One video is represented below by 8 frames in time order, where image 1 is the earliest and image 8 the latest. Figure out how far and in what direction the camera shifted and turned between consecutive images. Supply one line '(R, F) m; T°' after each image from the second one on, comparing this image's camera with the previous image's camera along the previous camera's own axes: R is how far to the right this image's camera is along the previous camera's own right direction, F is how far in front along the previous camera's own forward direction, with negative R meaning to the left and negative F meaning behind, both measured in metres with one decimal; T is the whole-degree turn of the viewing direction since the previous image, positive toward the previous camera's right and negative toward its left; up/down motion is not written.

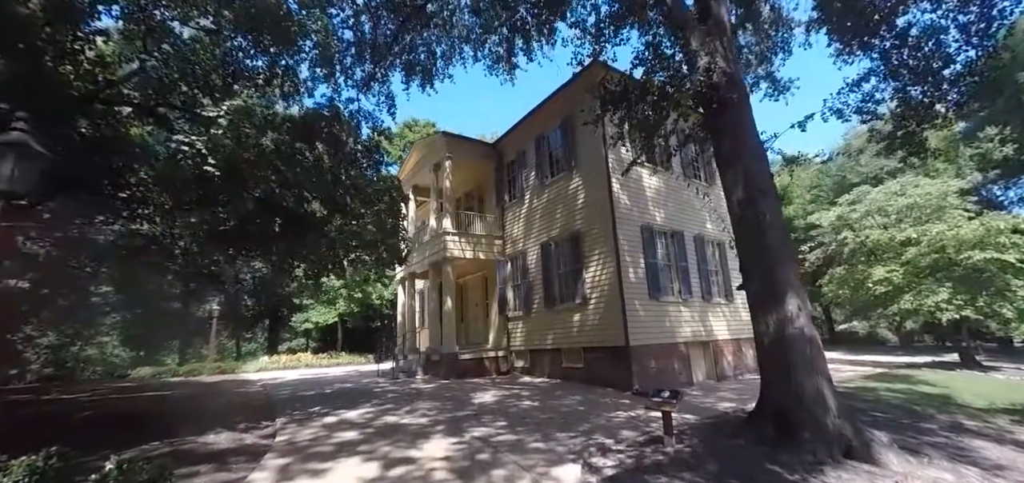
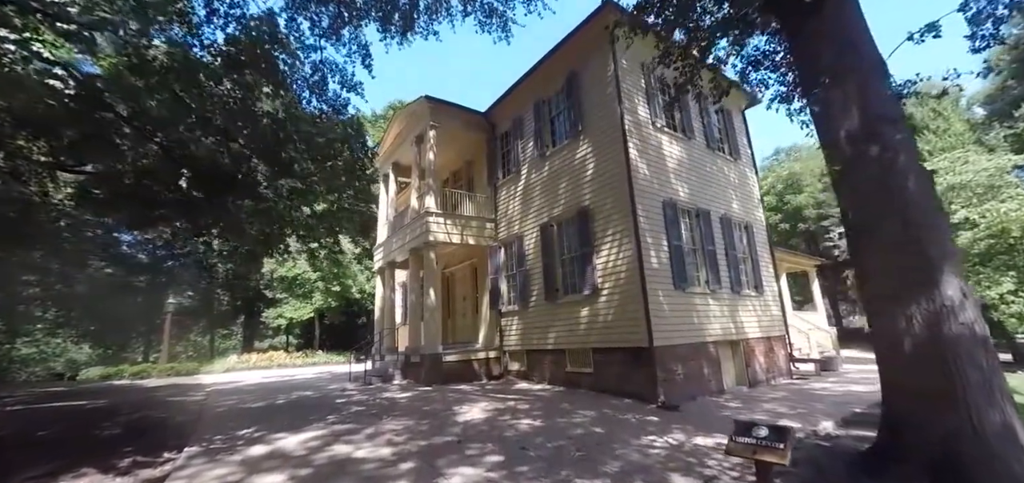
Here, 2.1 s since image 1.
(-0.1, +2.1) m; +1°
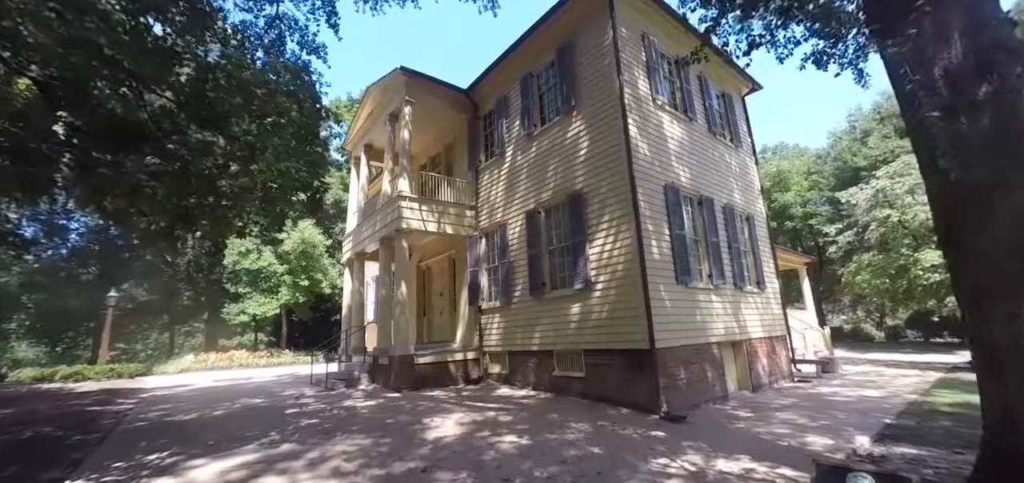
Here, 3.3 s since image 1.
(0.0, +1.2) m; +2°
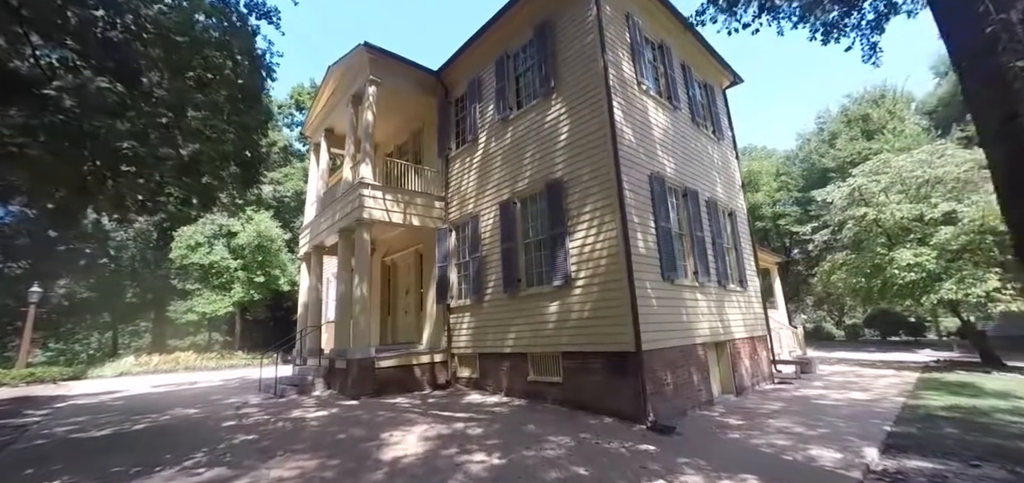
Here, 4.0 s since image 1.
(0.0, +0.8) m; +4°
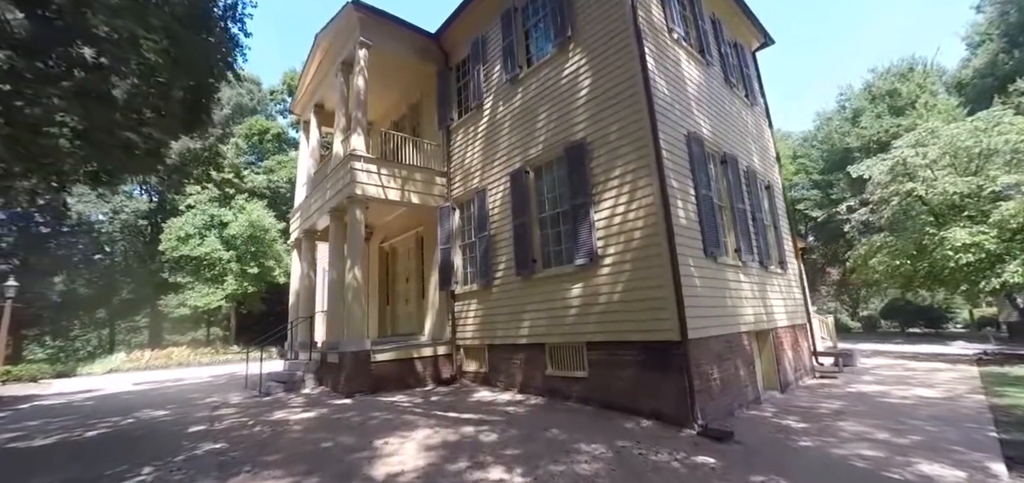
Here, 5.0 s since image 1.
(-0.2, +1.1) m; 0°
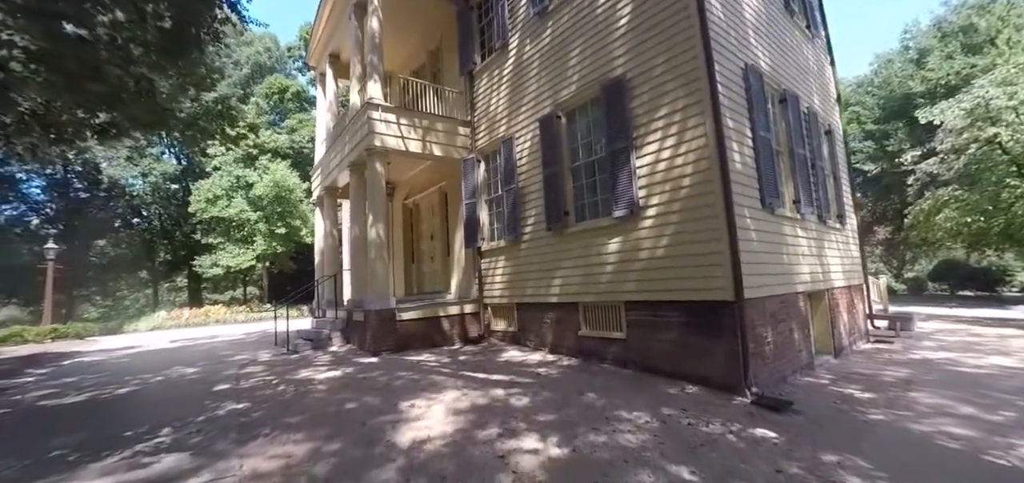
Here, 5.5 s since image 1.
(-0.1, +0.5) m; -3°
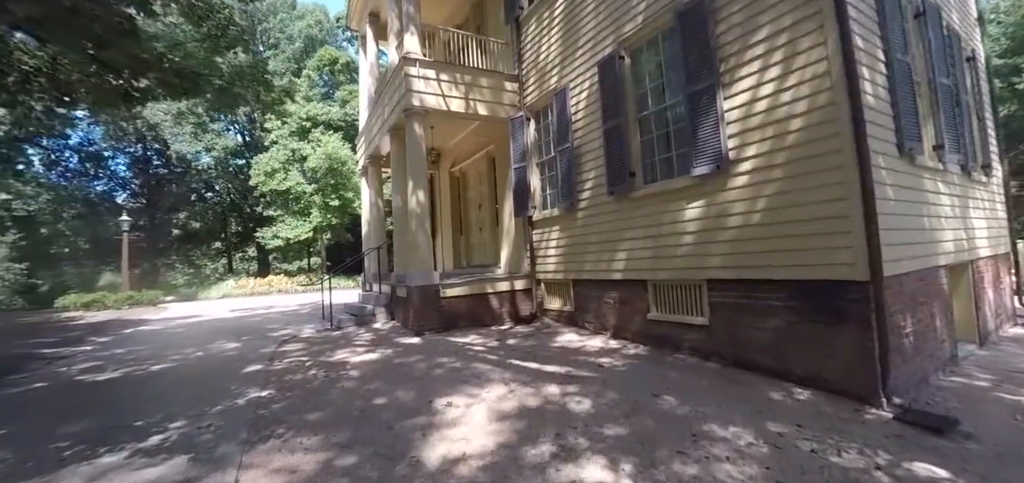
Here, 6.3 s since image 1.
(0.0, +0.9) m; -7°
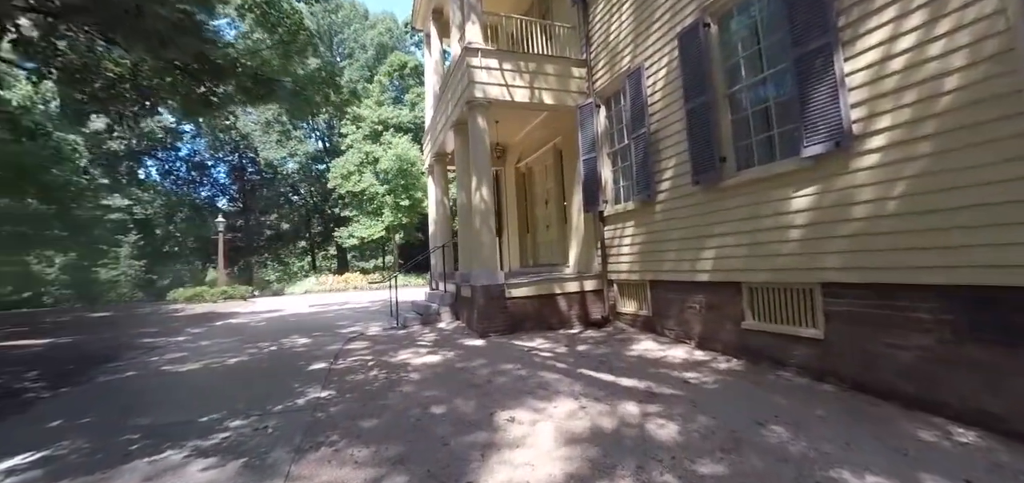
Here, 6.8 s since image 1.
(0.0, +0.5) m; -9°
